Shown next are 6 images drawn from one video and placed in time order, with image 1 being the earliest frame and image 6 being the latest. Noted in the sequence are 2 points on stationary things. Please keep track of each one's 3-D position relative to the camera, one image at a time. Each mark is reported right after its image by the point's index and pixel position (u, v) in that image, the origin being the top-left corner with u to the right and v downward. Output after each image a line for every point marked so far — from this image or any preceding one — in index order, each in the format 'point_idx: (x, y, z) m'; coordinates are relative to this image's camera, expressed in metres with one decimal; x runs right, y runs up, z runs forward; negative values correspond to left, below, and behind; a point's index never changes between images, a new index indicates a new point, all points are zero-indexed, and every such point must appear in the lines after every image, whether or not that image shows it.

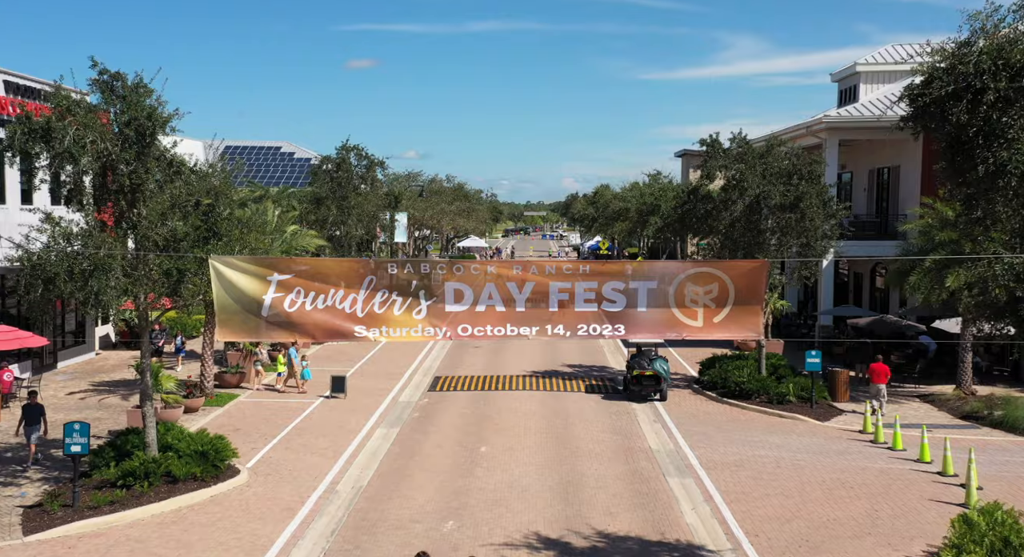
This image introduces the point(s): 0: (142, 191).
0: (-5.7, +1.3, +13.9) m
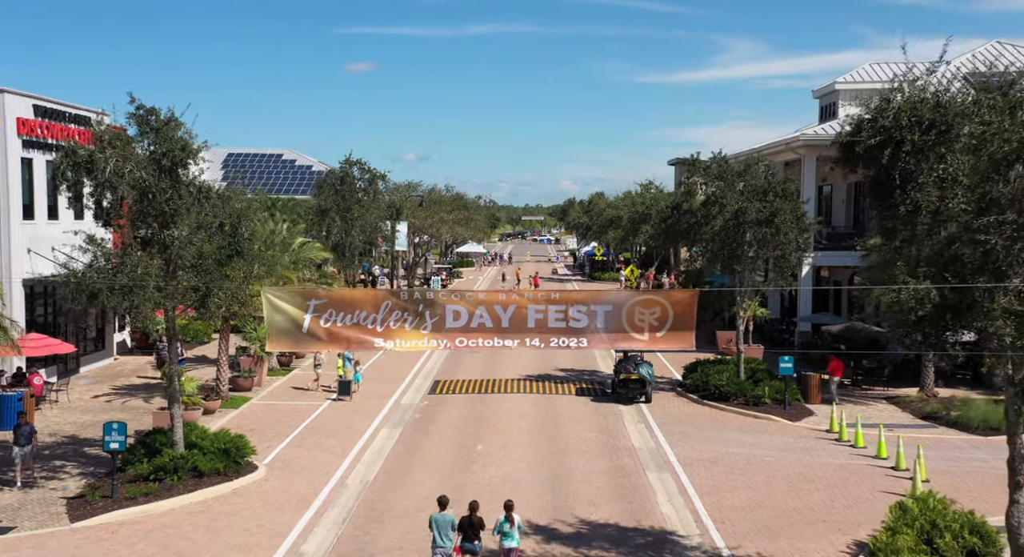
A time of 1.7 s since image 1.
0: (-5.8, +1.1, +15.5) m
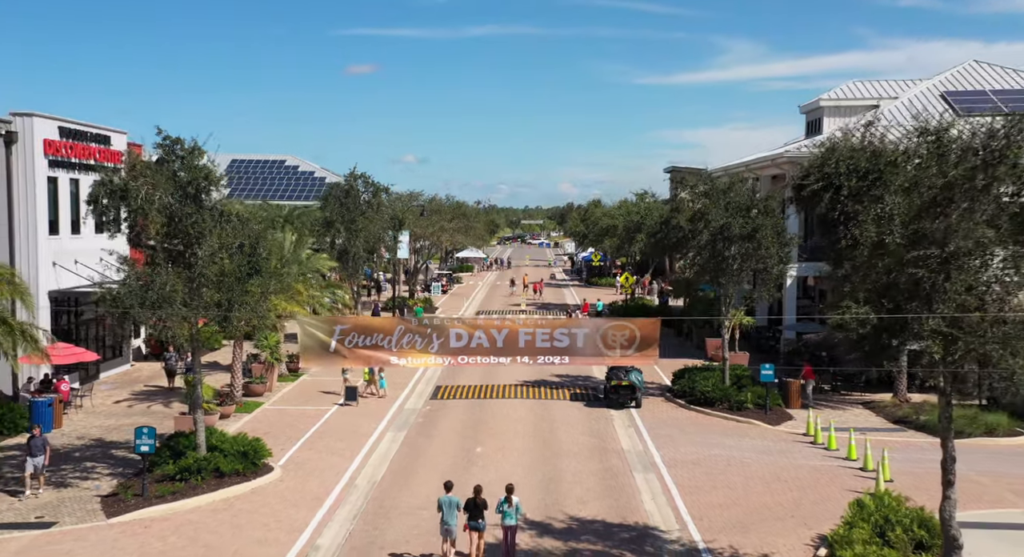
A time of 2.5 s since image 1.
0: (-5.9, +0.8, +16.9) m
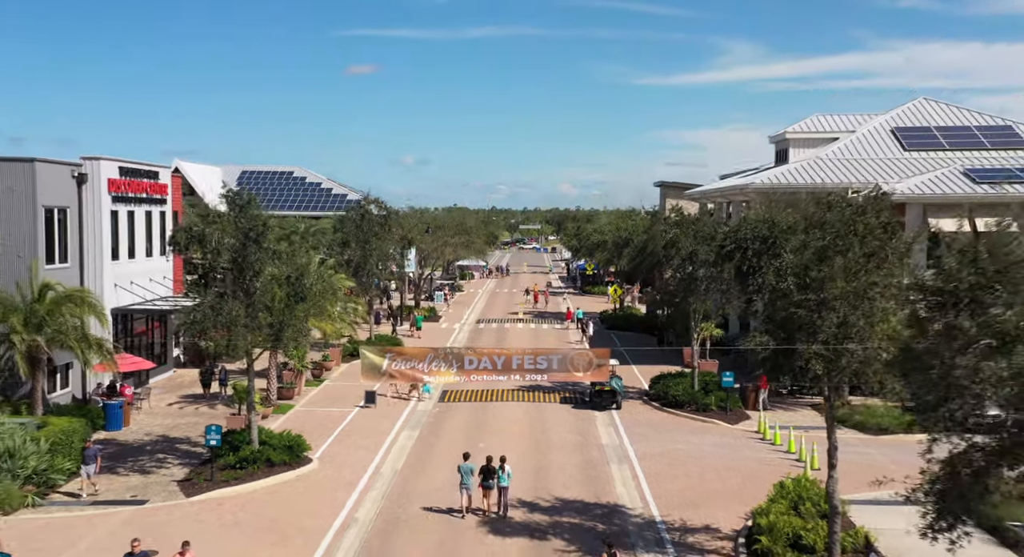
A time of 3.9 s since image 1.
0: (-6.0, +0.2, +20.9) m
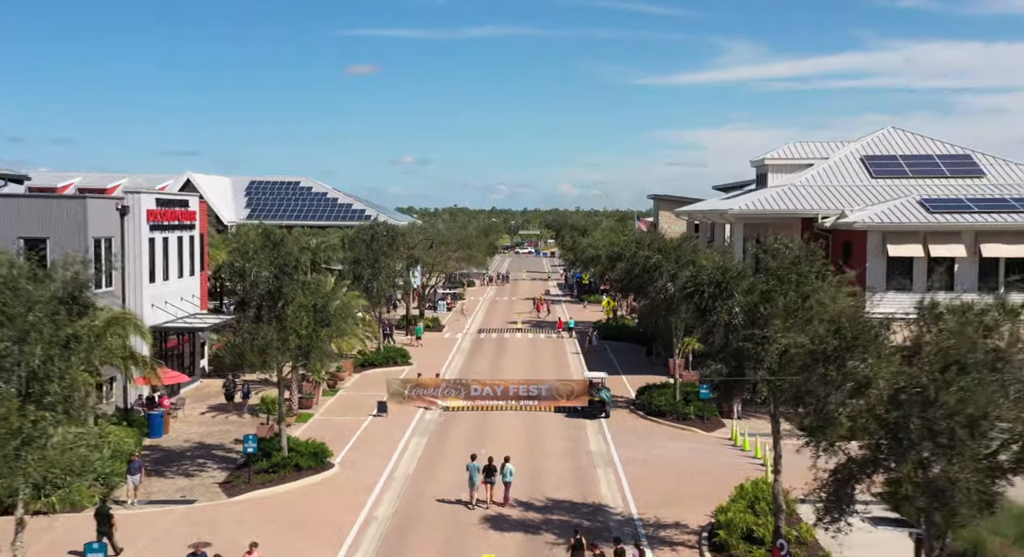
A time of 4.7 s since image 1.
0: (-6.0, -0.6, +23.9) m
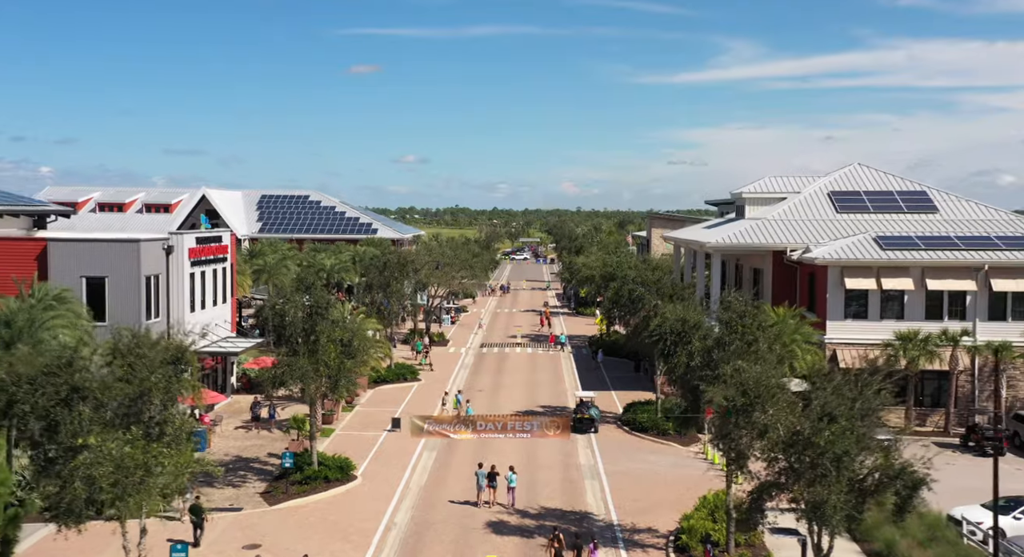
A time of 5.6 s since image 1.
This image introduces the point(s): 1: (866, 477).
0: (-6.1, -1.8, +28.0) m
1: (+5.9, -3.3, +14.9) m
